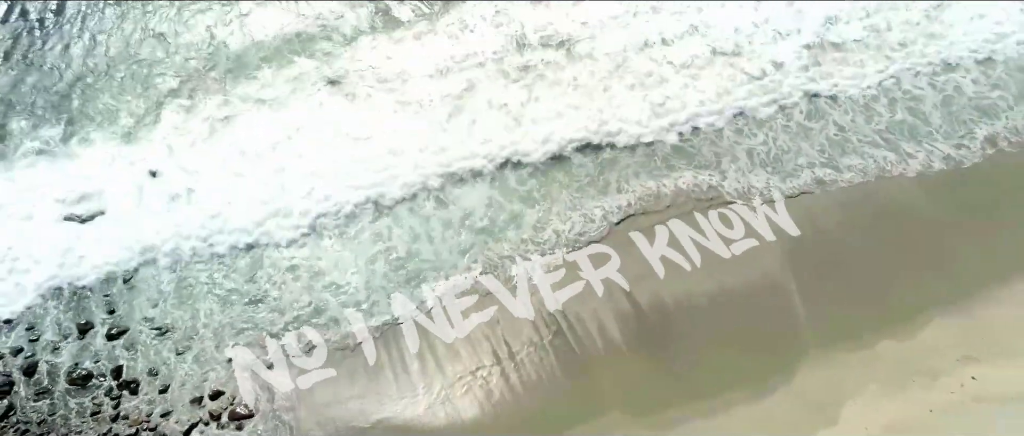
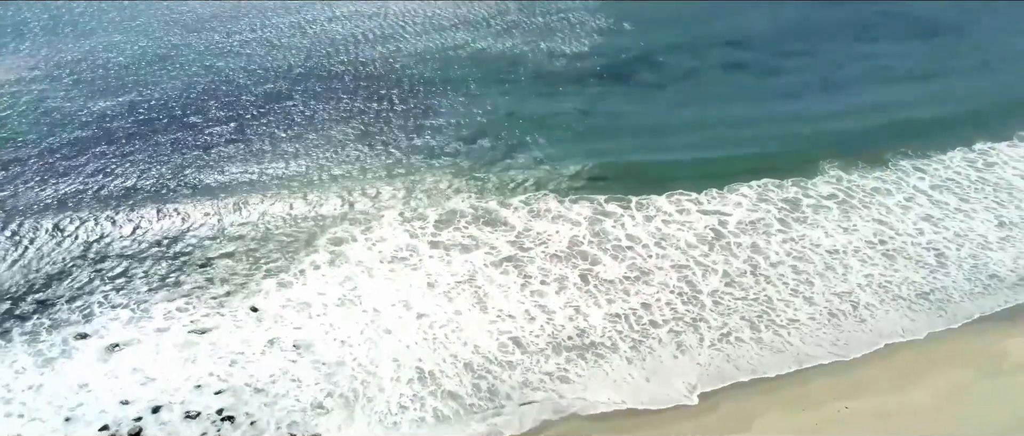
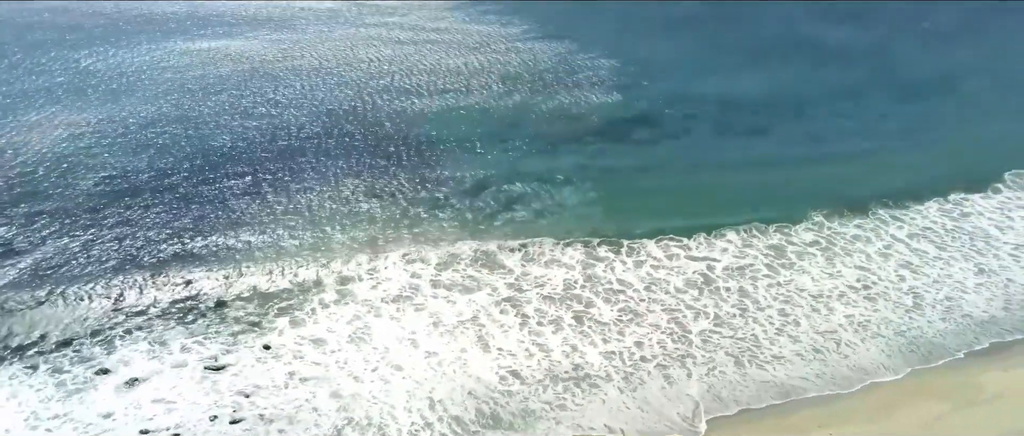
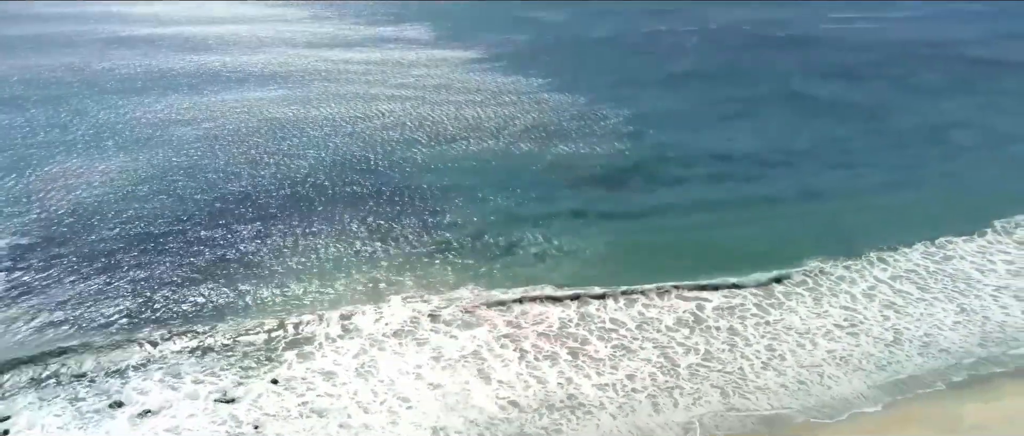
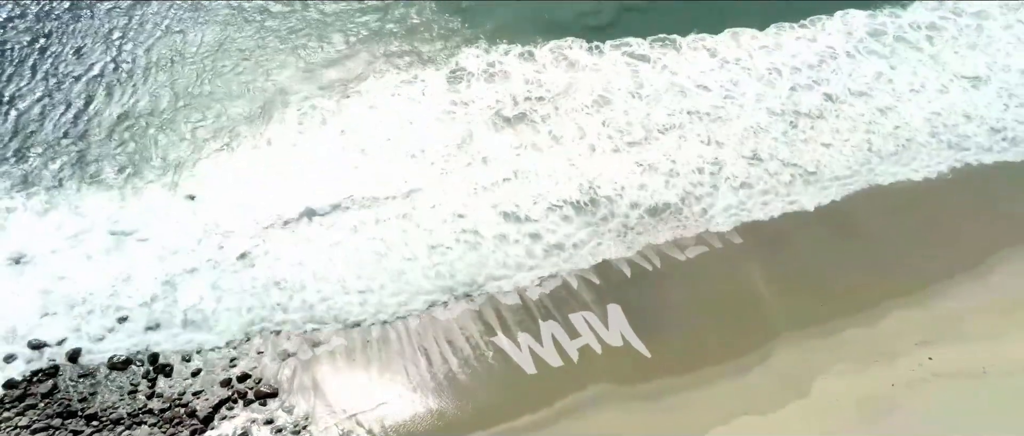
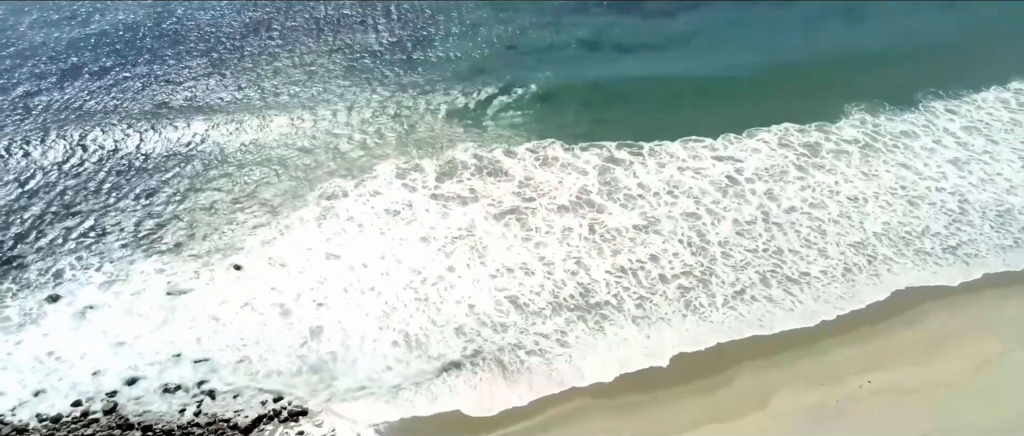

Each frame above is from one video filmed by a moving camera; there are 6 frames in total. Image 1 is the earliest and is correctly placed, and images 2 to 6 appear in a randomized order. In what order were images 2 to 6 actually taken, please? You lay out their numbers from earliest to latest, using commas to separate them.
5, 6, 2, 3, 4
